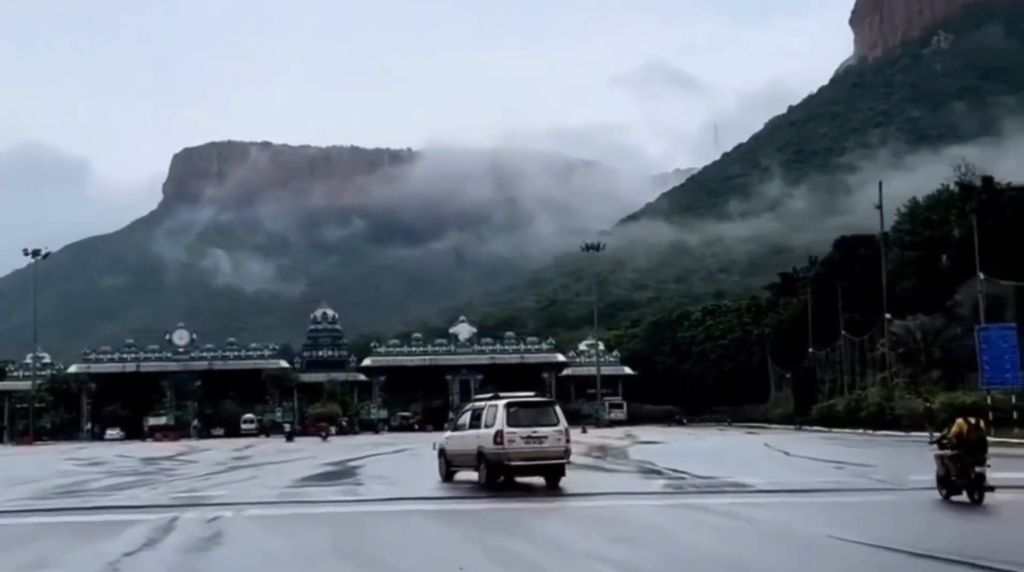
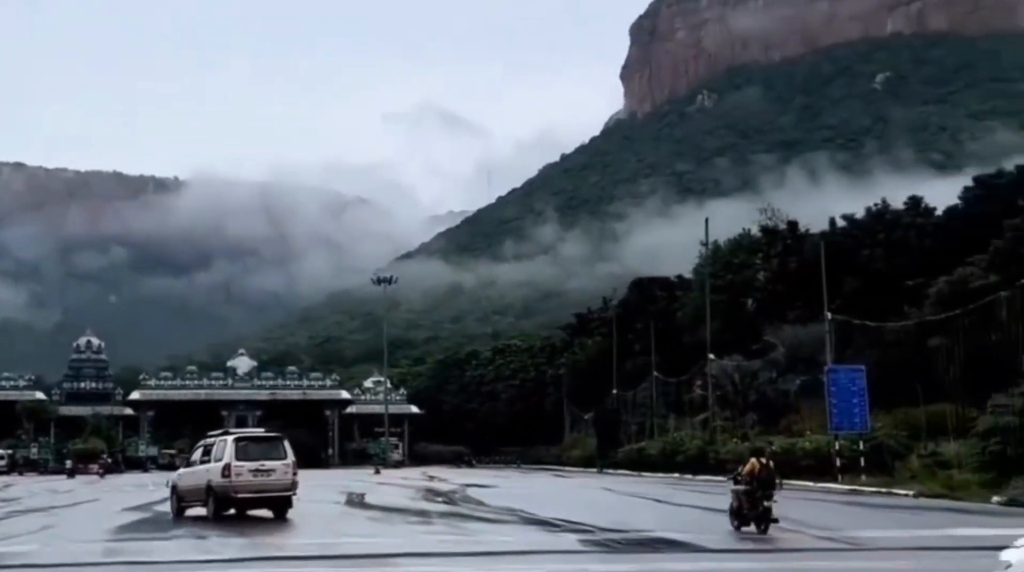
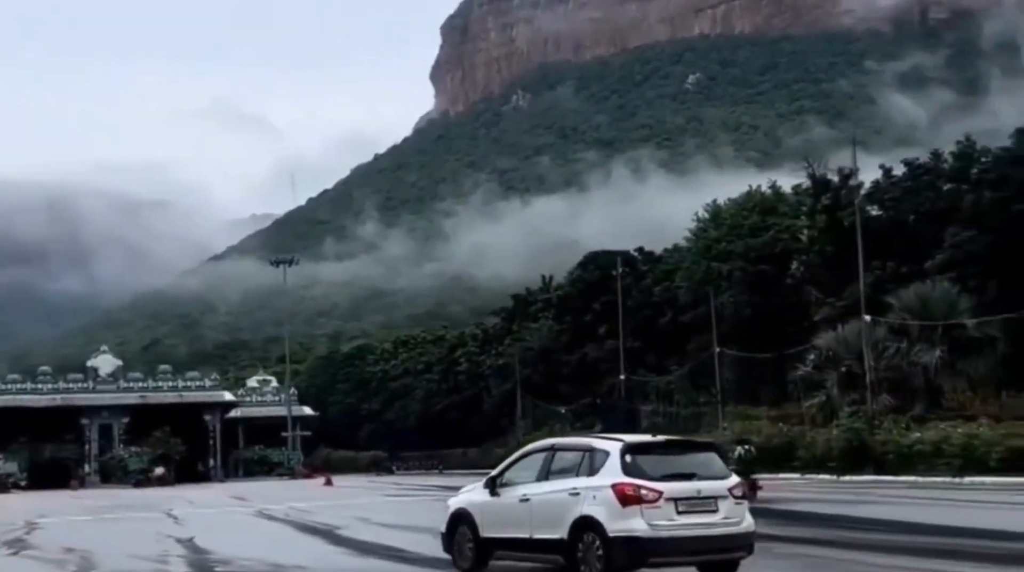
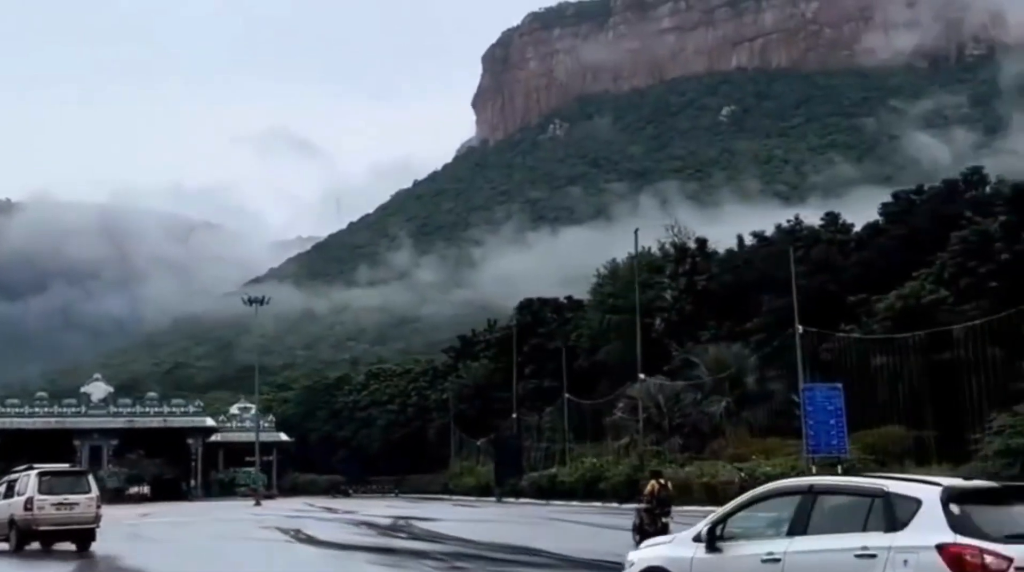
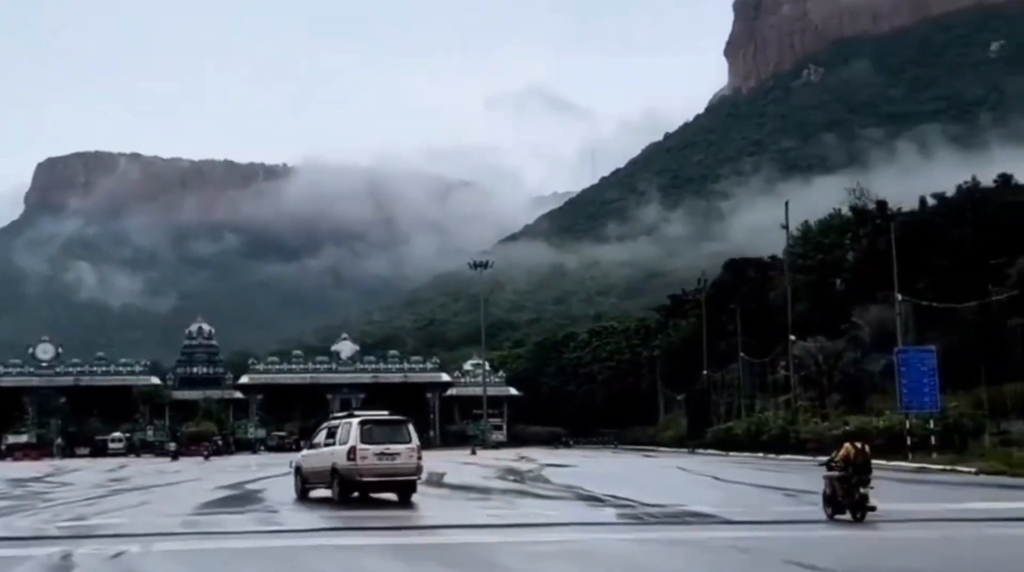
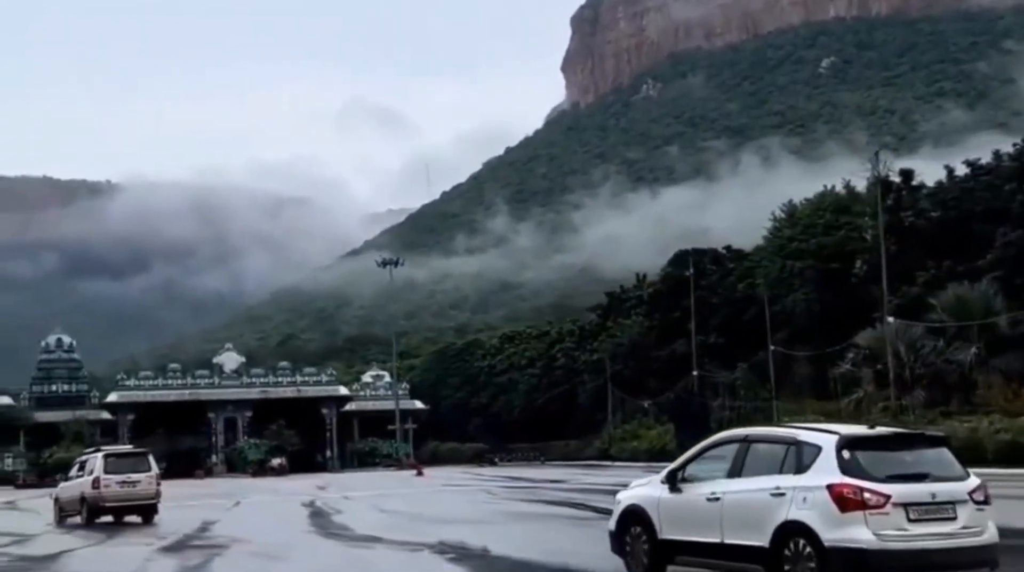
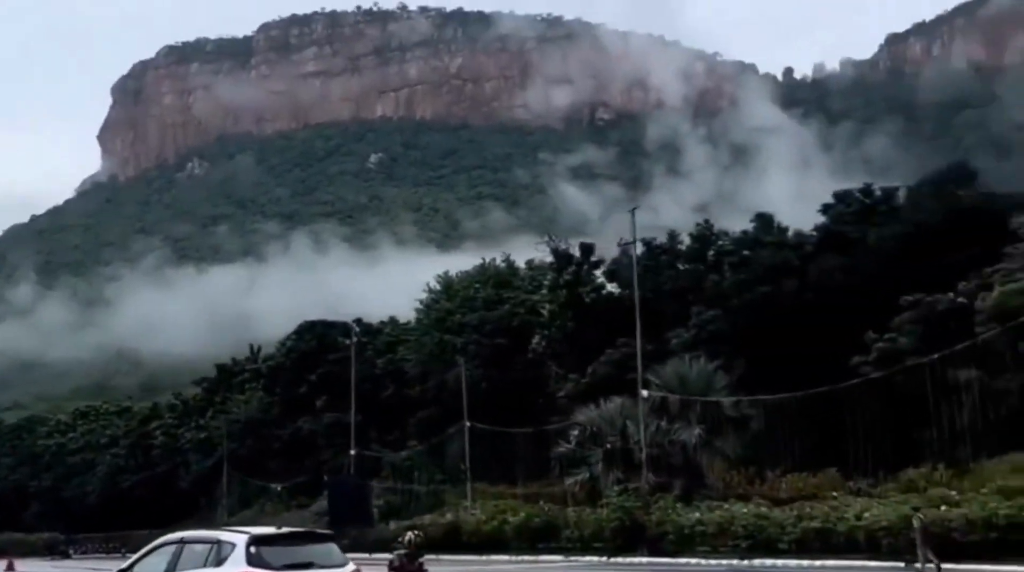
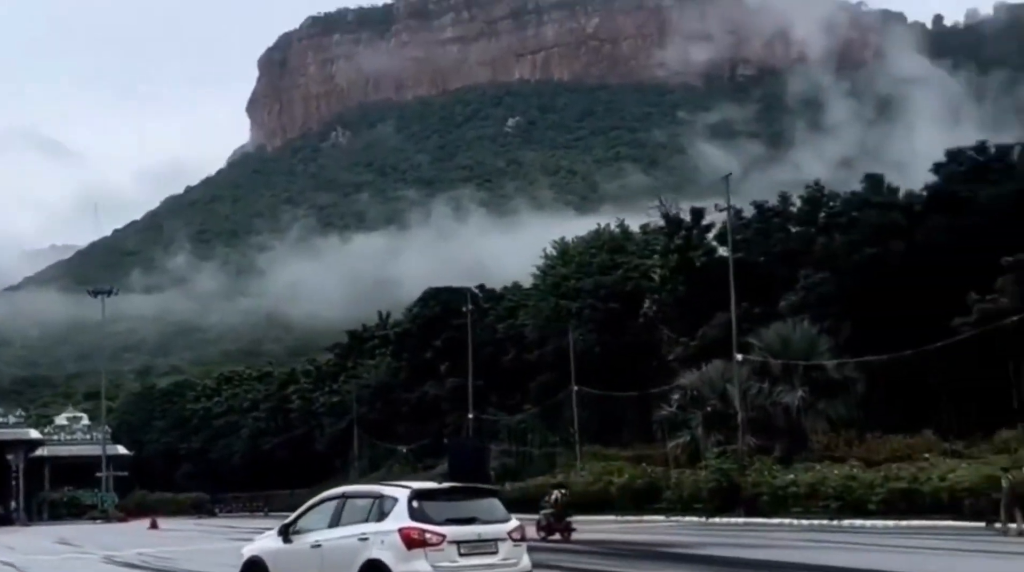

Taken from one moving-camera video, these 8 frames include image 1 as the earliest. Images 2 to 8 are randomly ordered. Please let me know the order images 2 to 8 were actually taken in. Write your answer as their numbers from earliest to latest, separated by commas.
5, 2, 4, 6, 3, 8, 7
